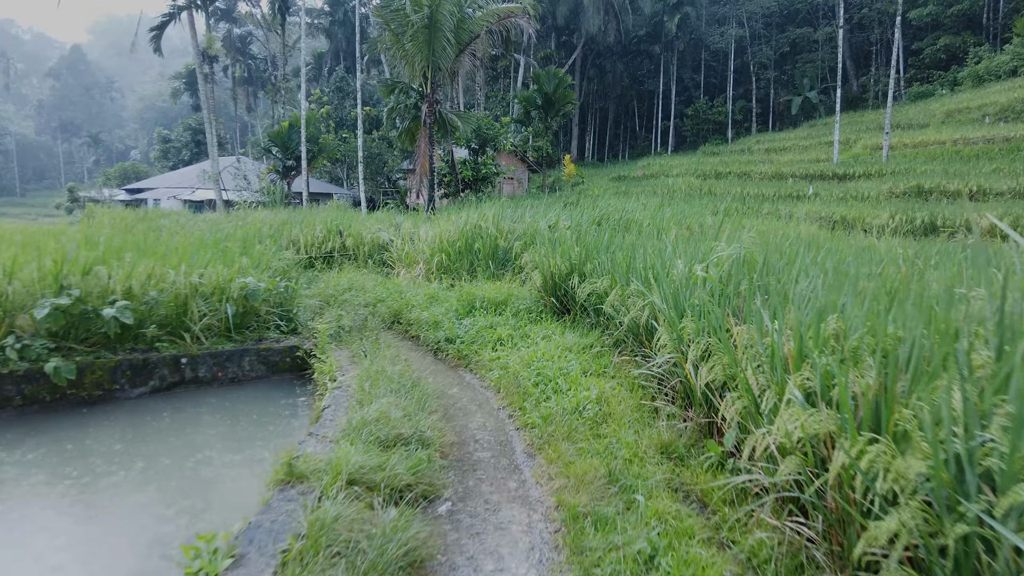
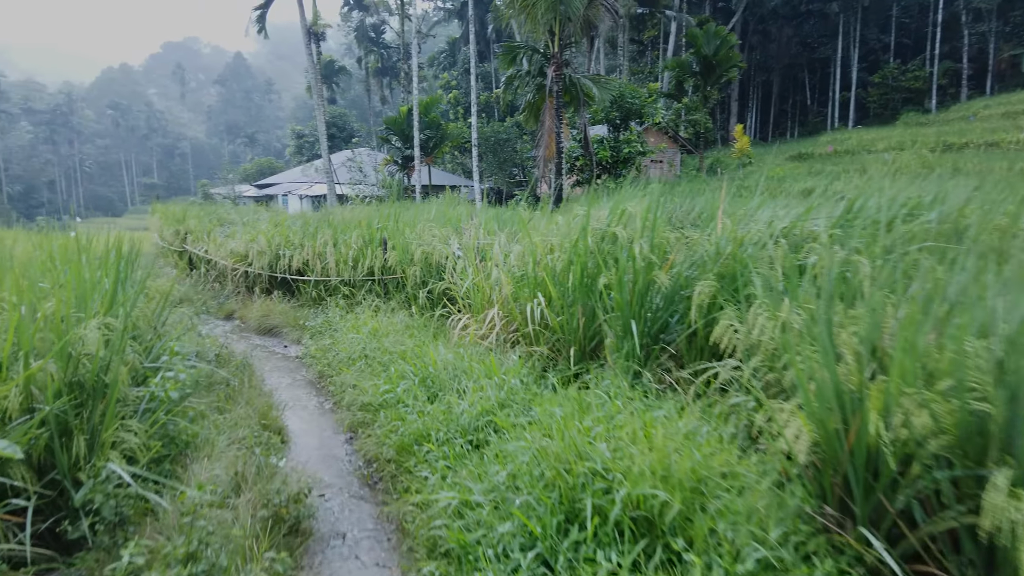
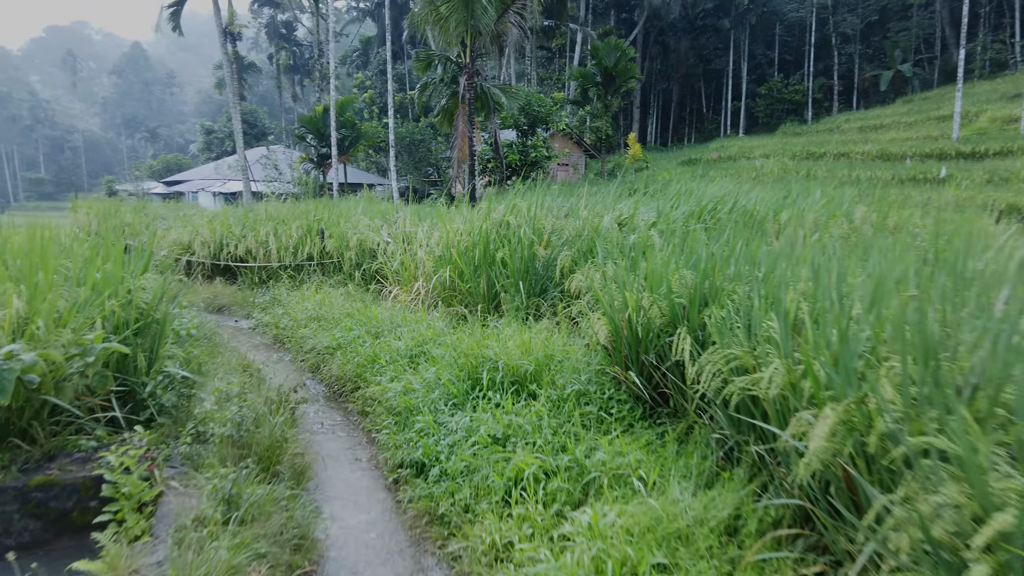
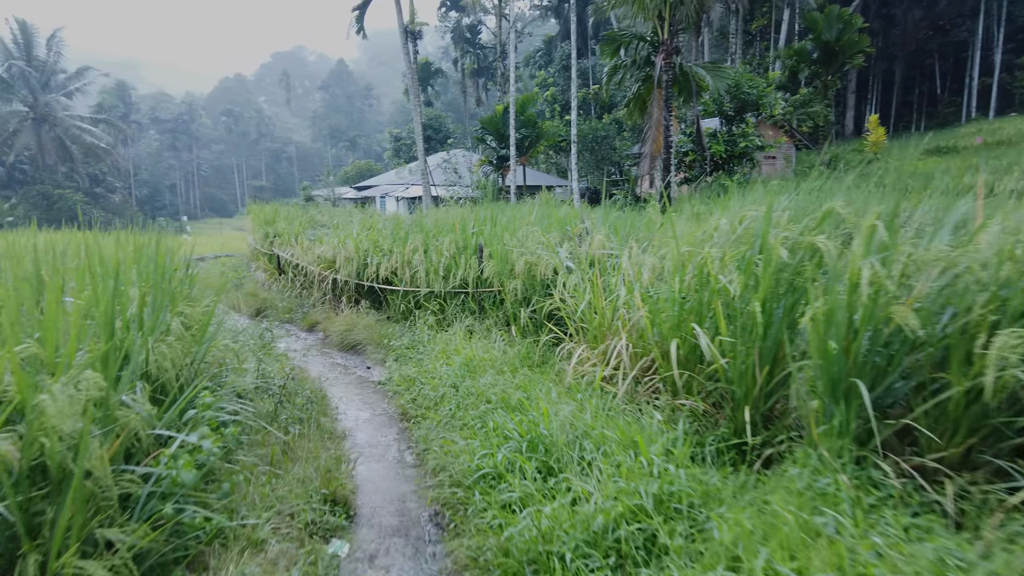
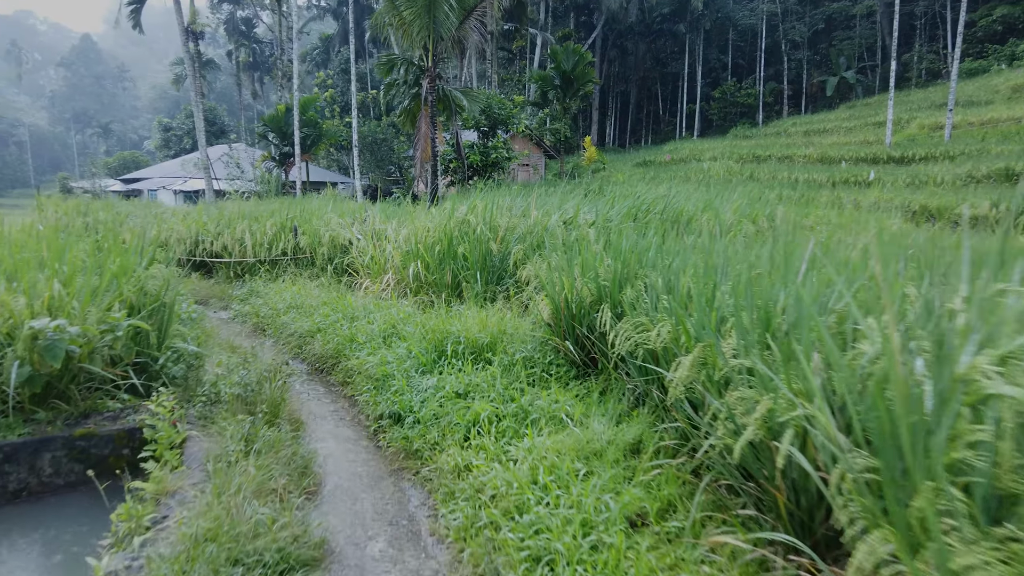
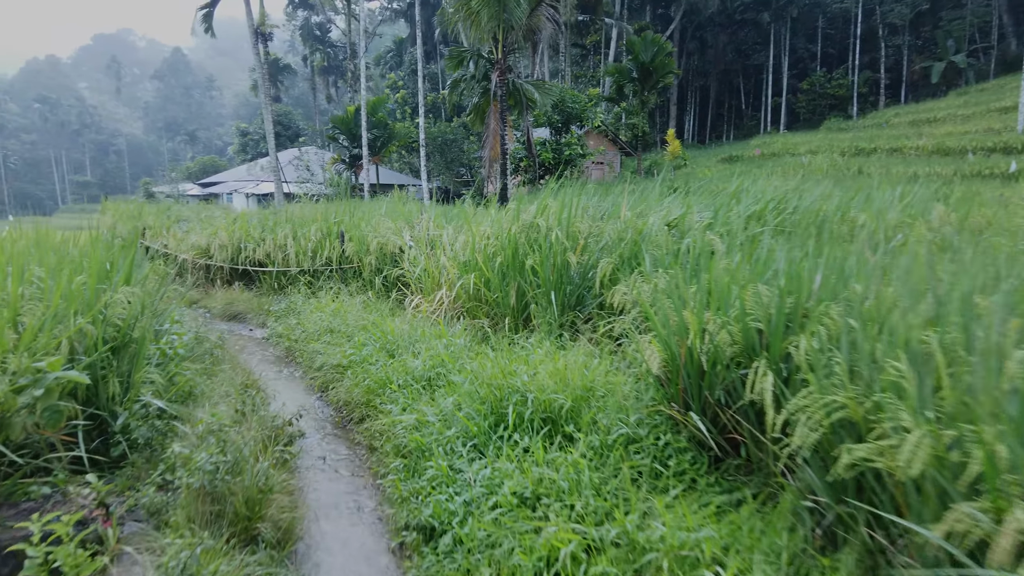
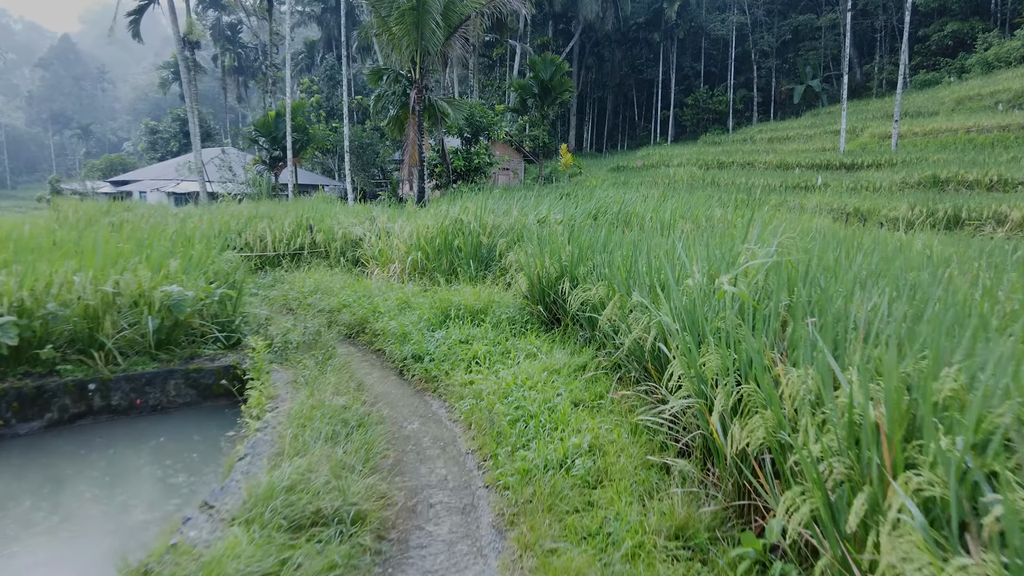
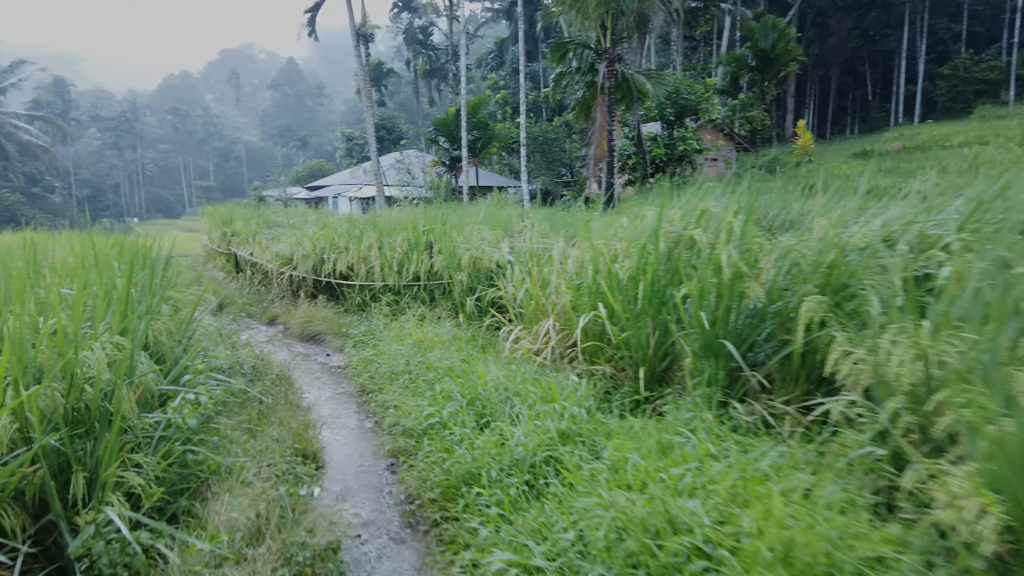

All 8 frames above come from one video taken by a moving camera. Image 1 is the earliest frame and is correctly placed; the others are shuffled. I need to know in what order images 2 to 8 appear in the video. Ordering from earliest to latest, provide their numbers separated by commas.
7, 5, 3, 6, 2, 8, 4
